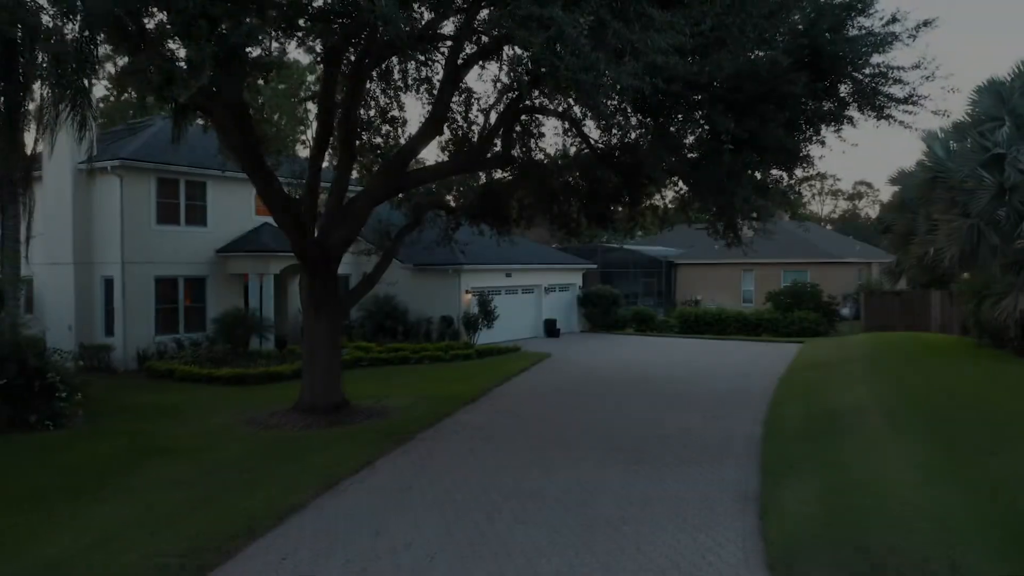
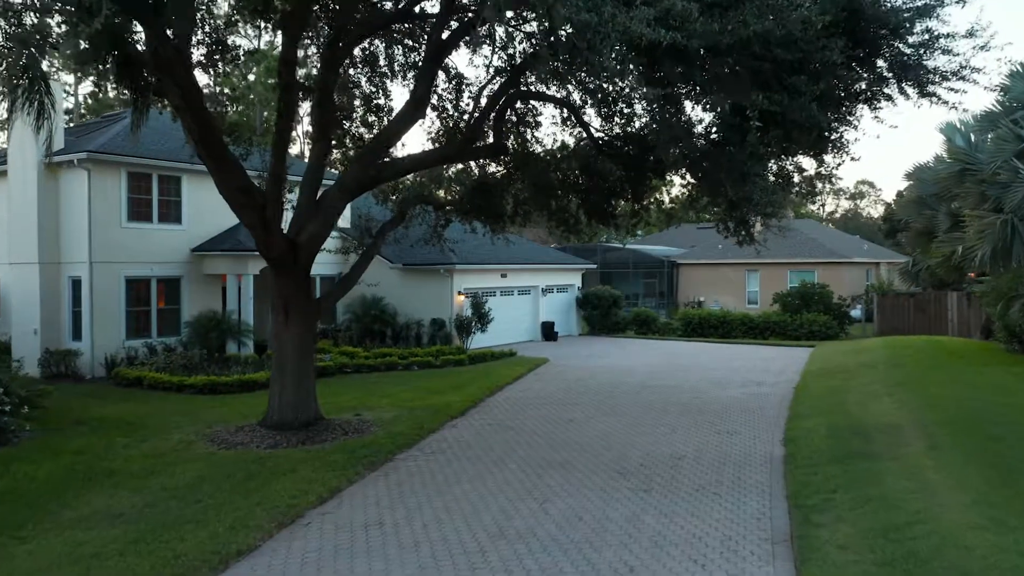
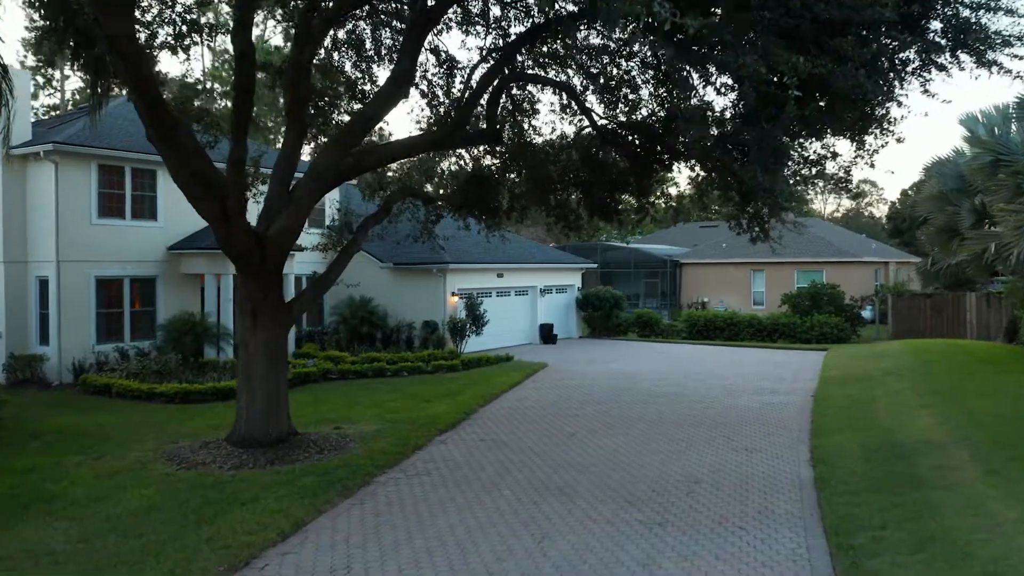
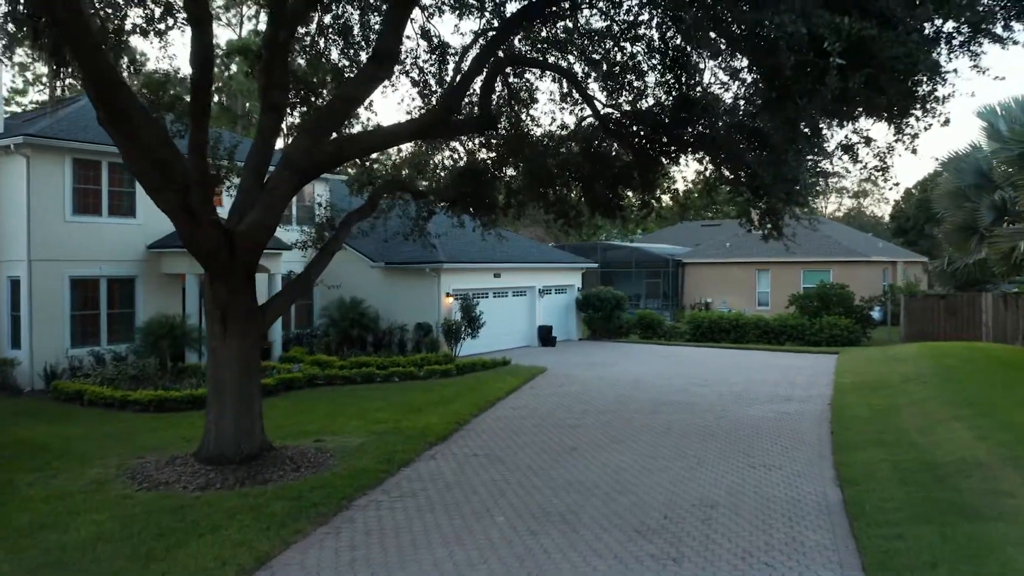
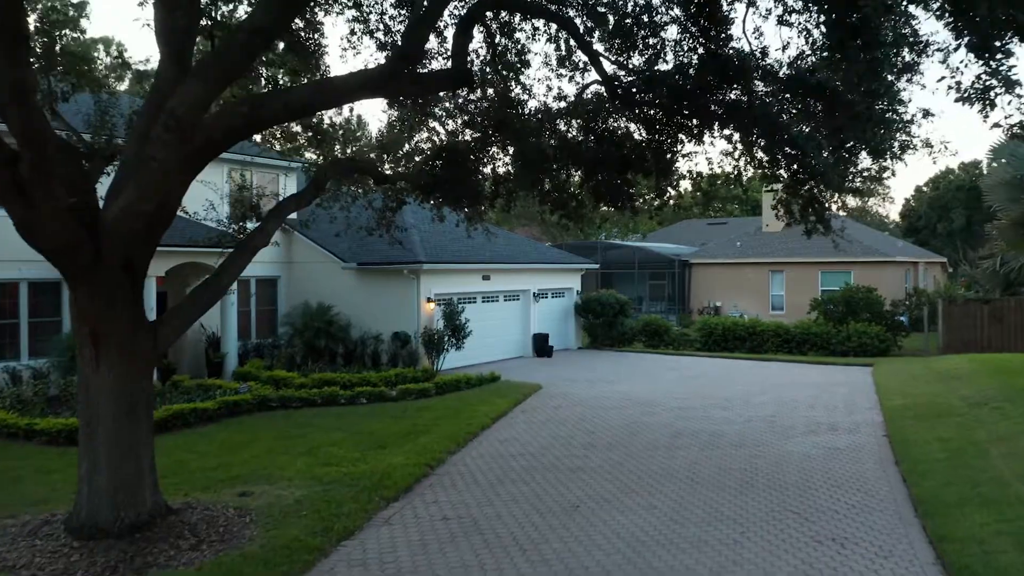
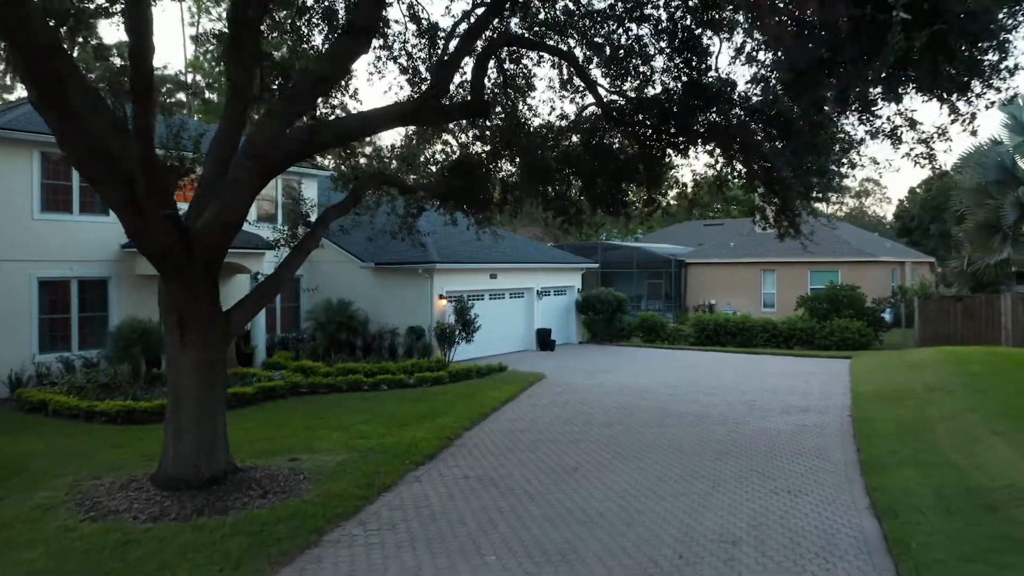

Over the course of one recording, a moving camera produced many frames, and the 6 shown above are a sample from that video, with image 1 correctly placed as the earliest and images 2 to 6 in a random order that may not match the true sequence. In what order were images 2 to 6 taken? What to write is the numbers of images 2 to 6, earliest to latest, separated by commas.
2, 3, 4, 6, 5
